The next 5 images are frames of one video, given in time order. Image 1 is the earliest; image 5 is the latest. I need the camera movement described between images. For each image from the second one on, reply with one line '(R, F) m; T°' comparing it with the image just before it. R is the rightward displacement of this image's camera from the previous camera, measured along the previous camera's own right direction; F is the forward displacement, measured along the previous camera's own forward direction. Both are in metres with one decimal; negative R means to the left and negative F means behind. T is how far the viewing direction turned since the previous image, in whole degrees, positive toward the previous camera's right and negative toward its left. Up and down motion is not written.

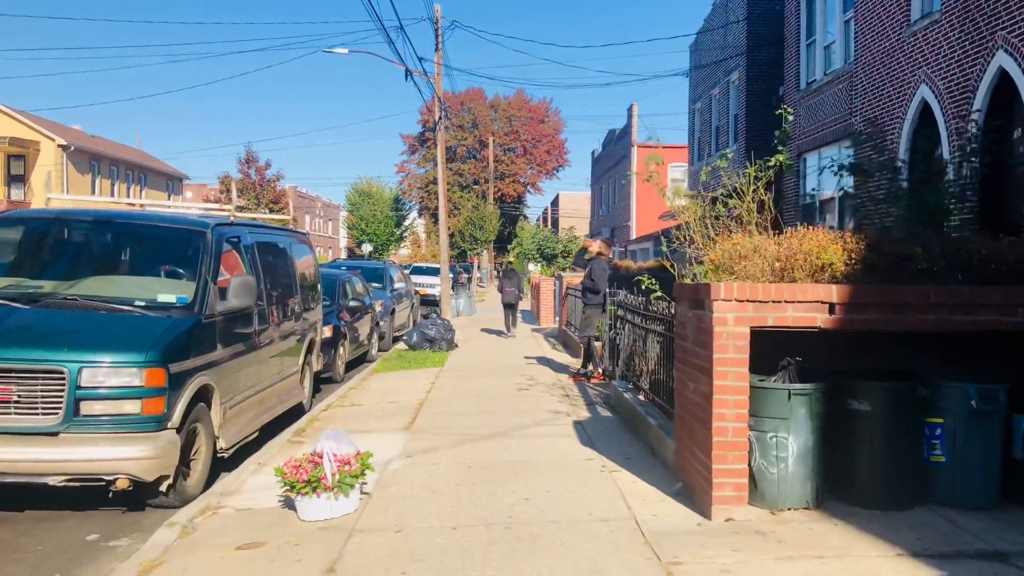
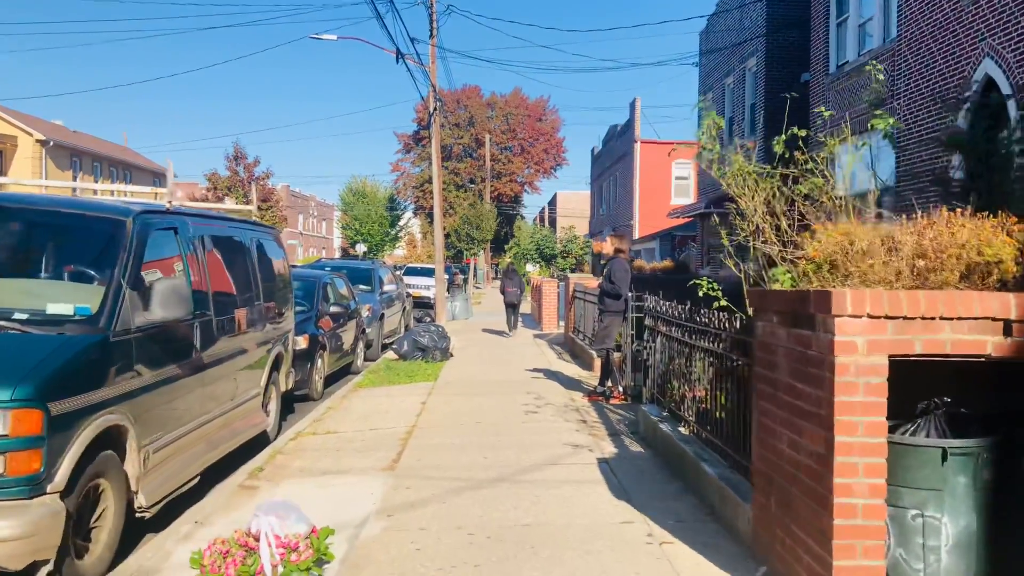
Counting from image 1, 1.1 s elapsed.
(-0.1, +1.6) m; 0°
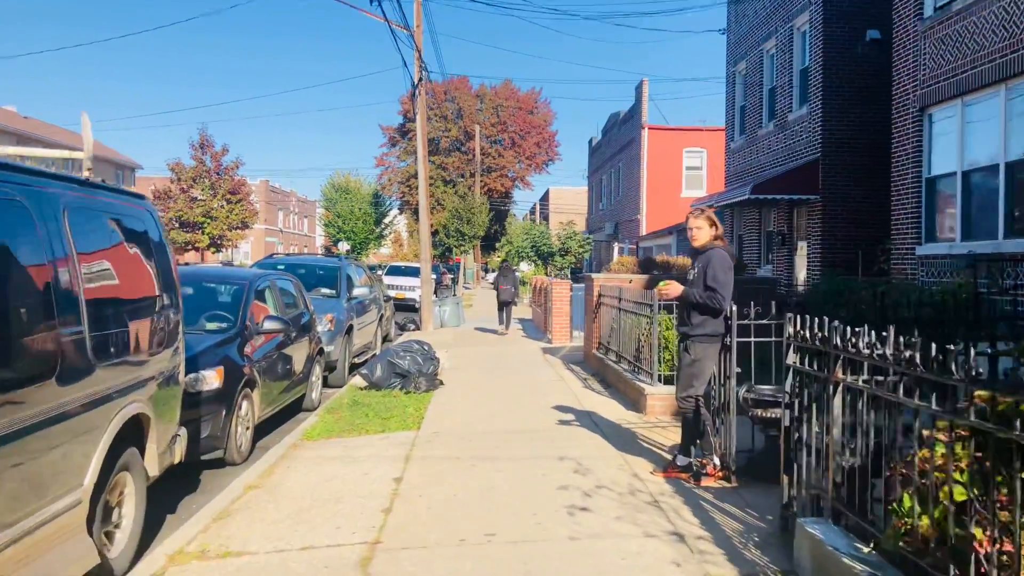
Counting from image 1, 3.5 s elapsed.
(-0.3, +3.6) m; +1°
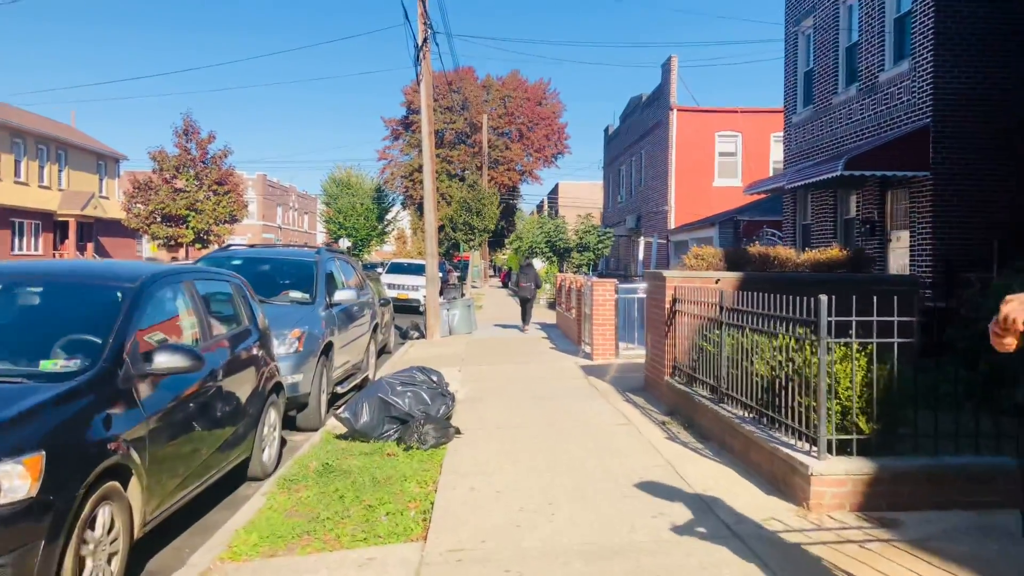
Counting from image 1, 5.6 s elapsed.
(-0.4, +3.4) m; 0°
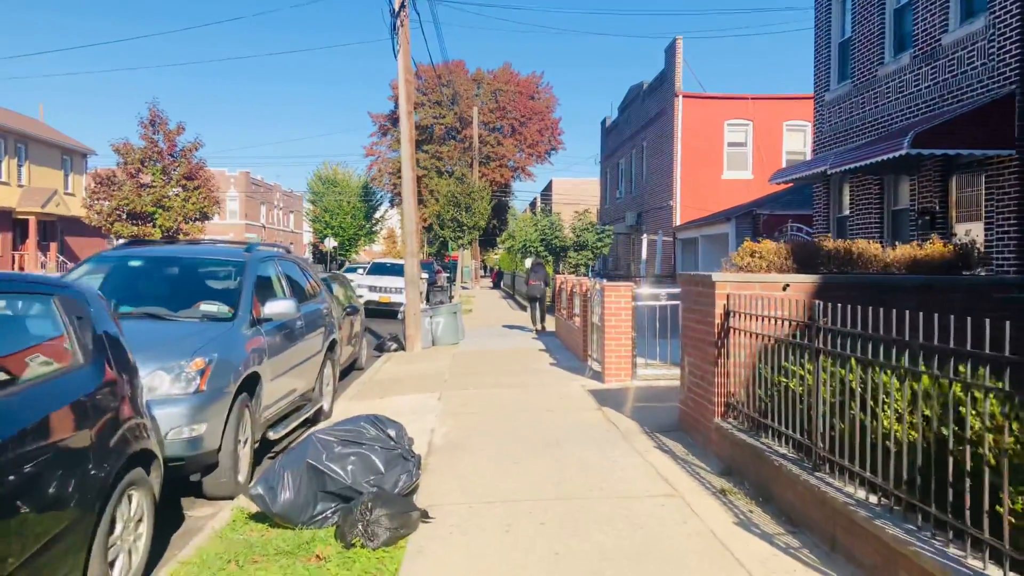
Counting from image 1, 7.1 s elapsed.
(0.0, +2.4) m; +1°
